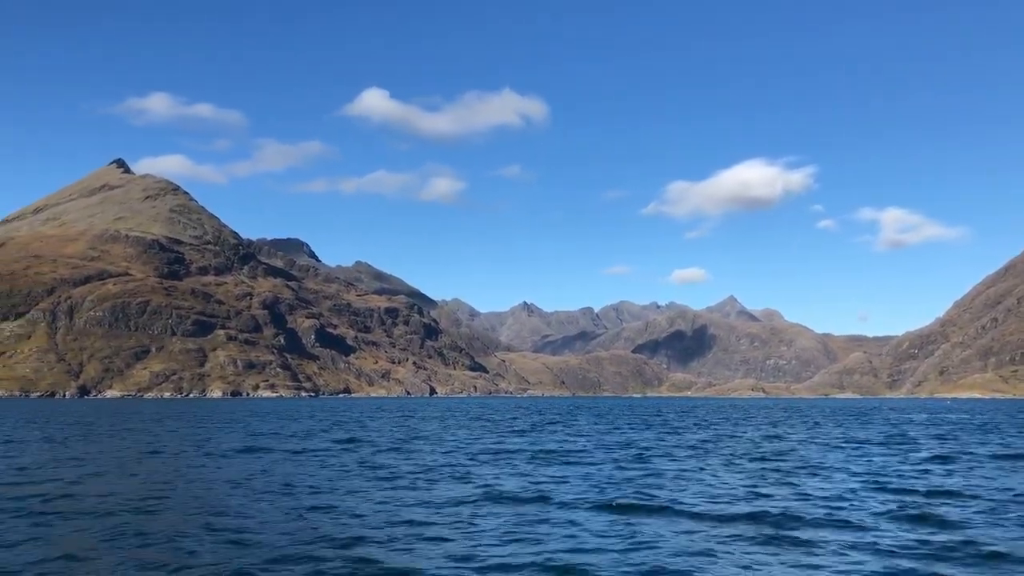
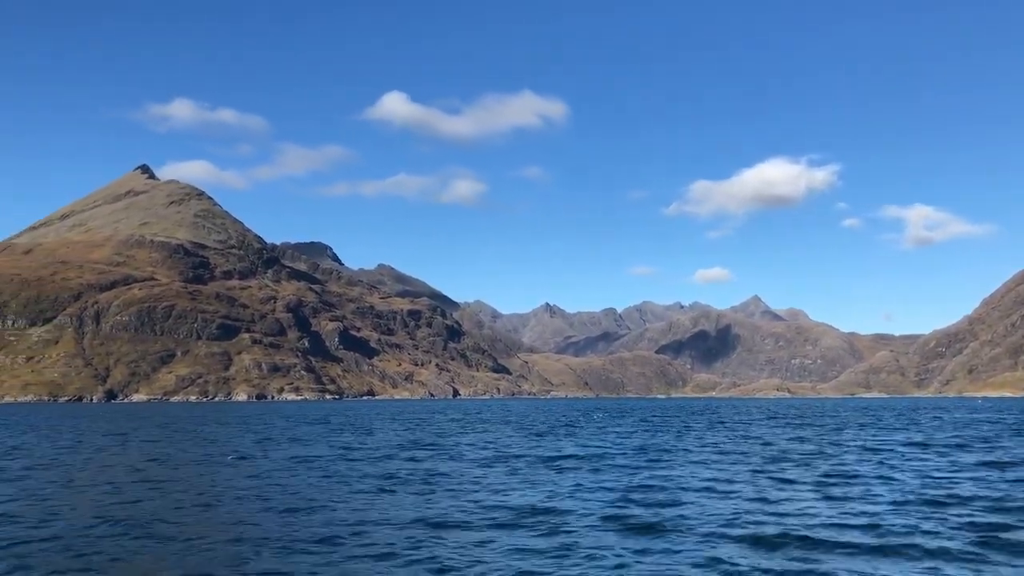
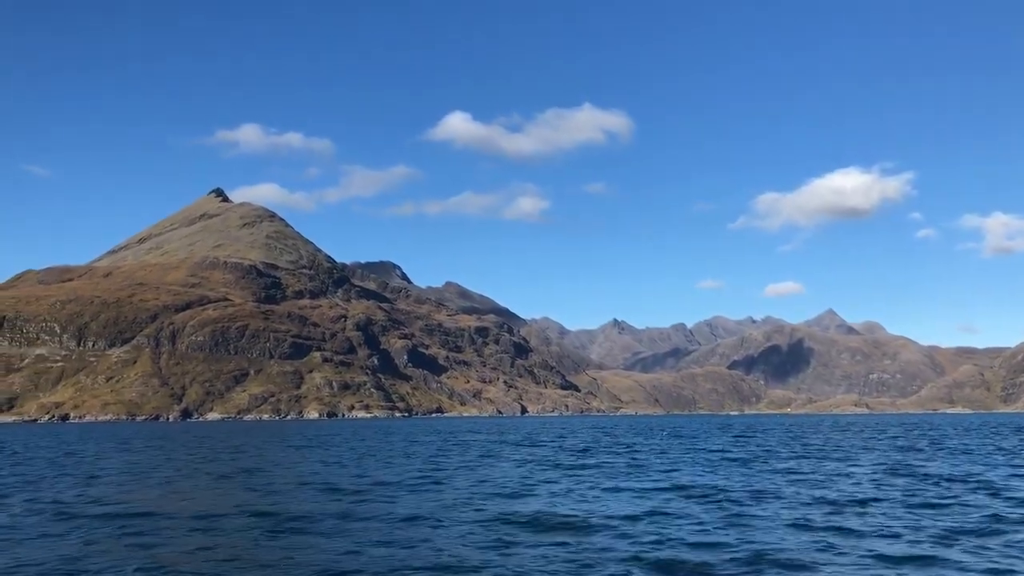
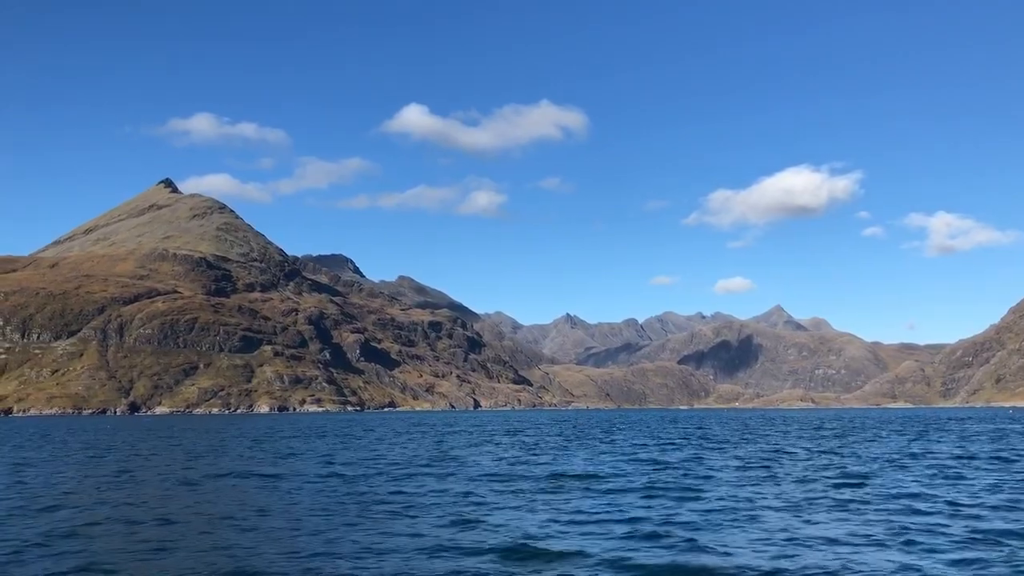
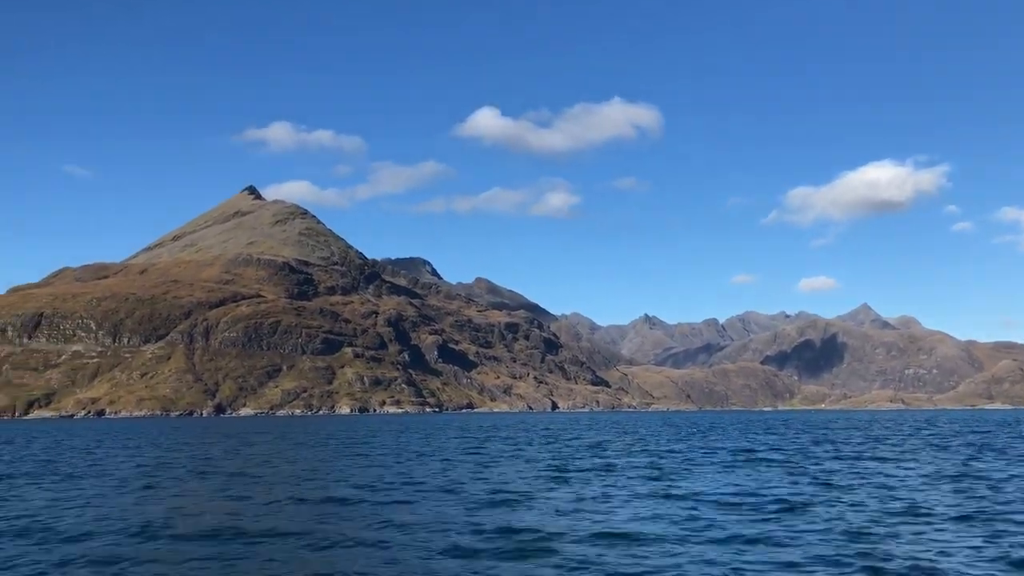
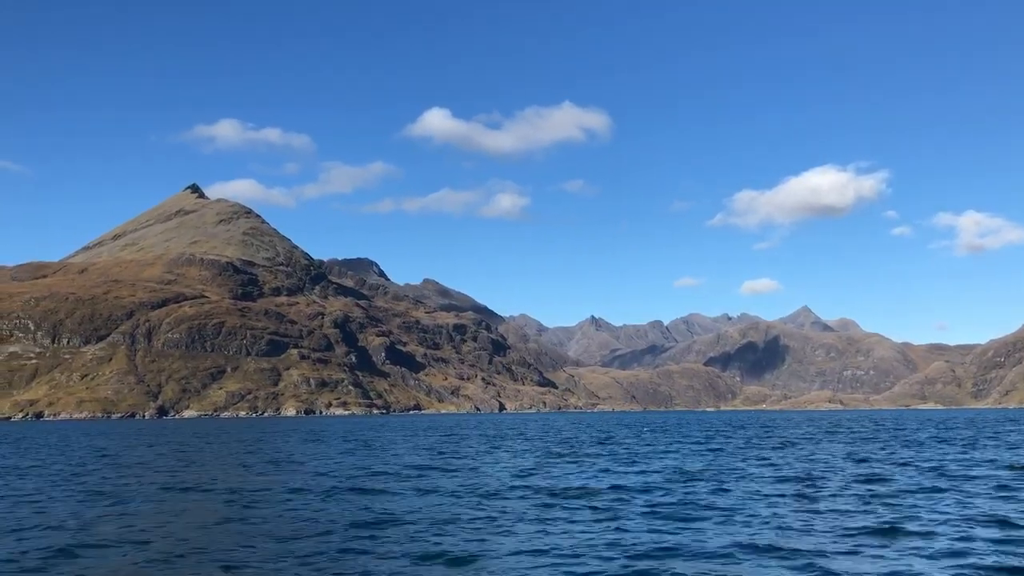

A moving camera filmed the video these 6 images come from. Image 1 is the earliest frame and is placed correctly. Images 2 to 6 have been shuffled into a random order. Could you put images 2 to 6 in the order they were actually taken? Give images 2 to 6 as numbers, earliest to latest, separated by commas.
2, 4, 6, 3, 5
